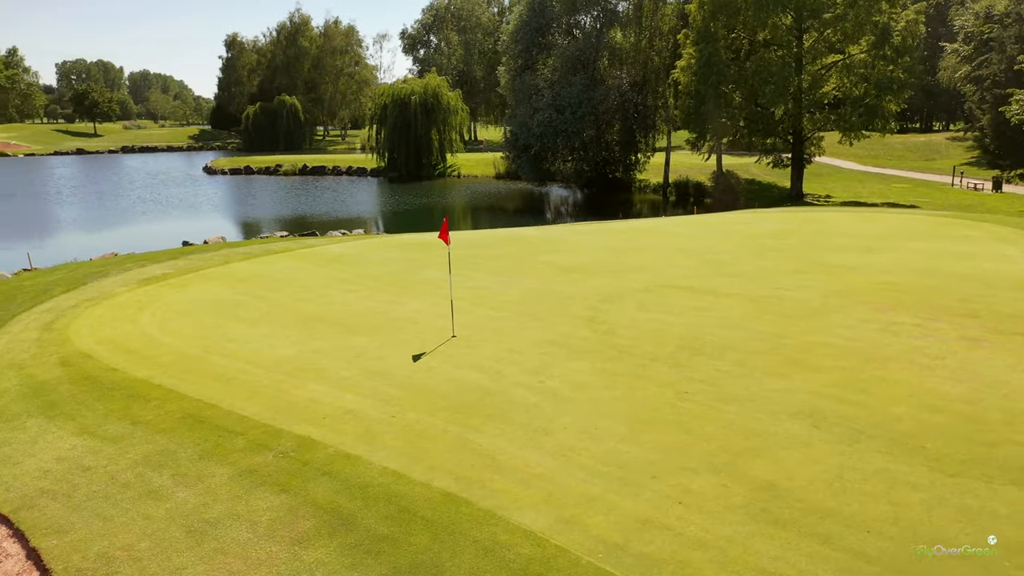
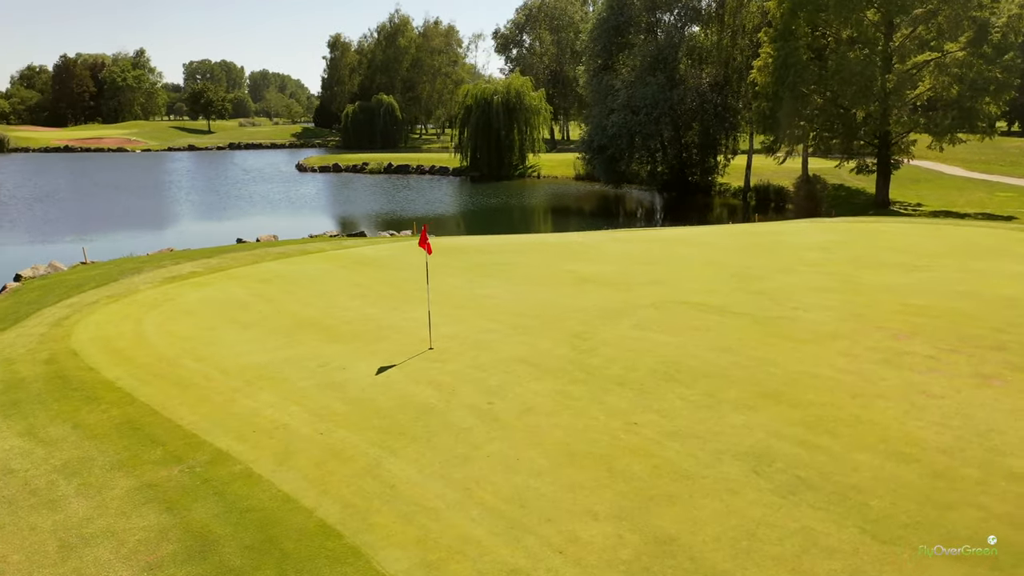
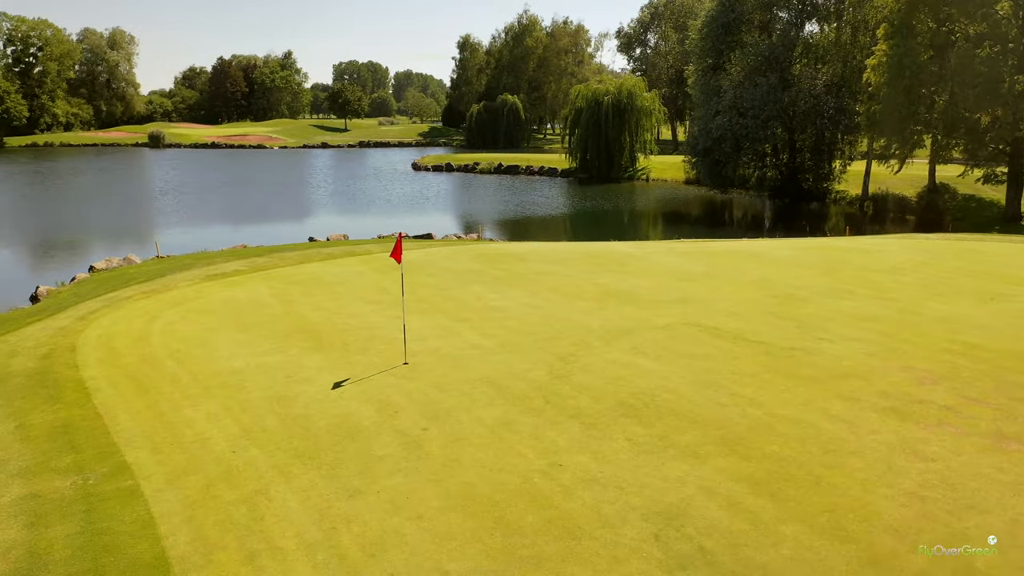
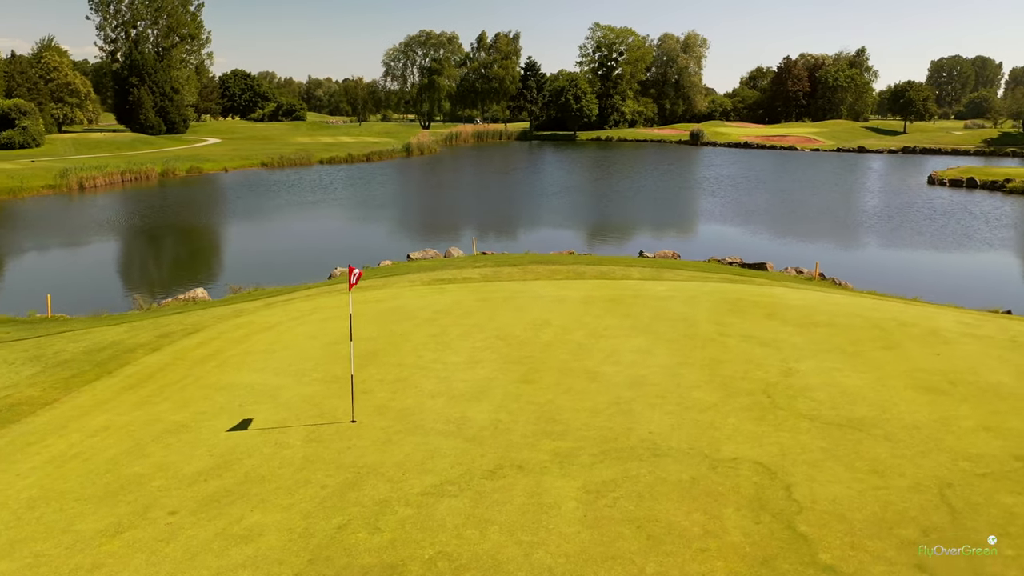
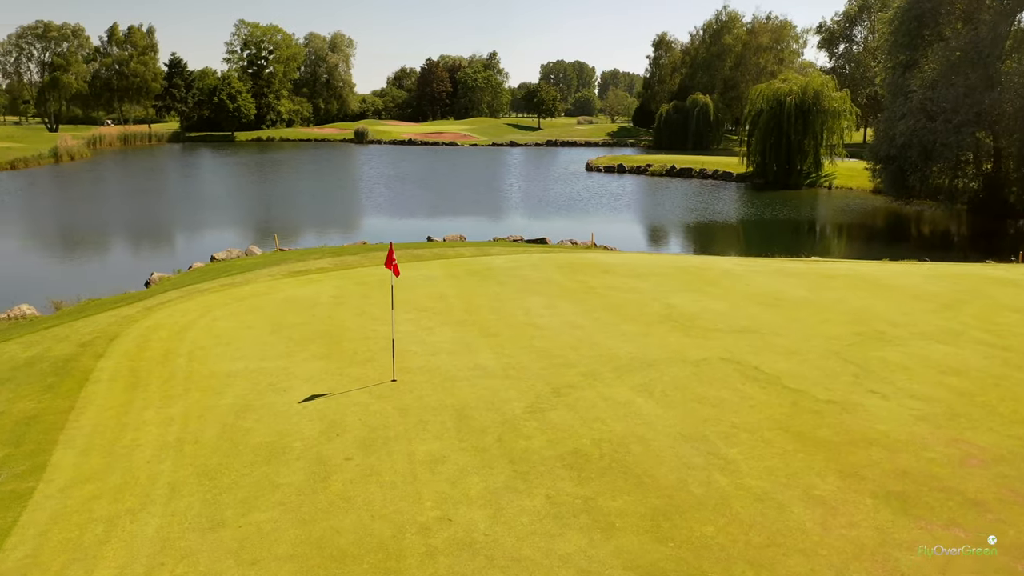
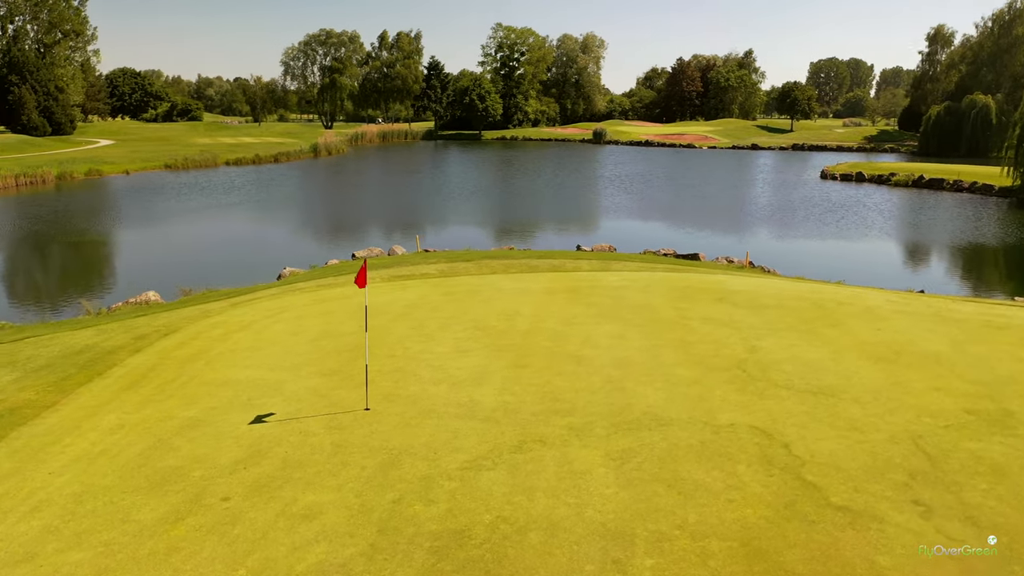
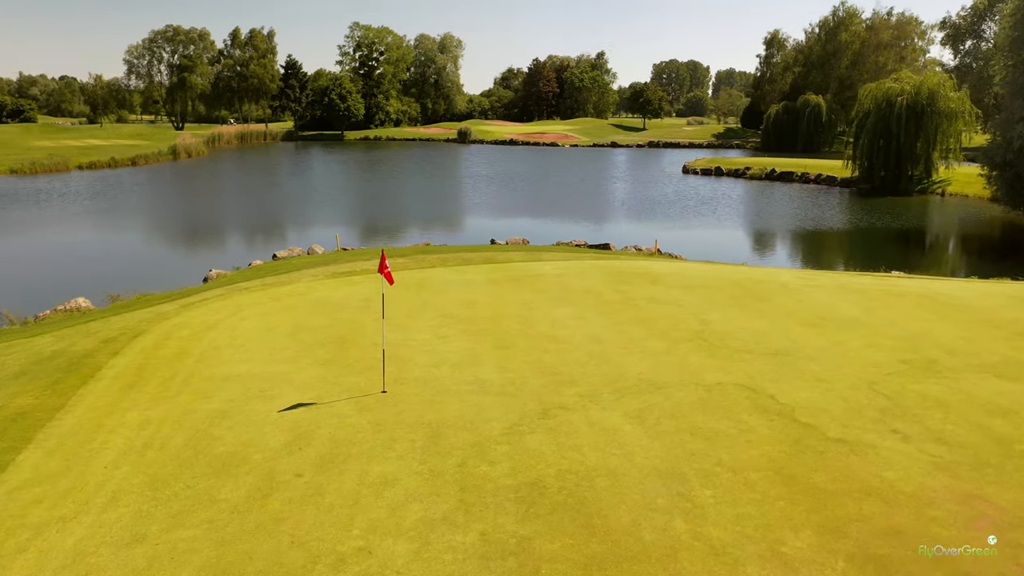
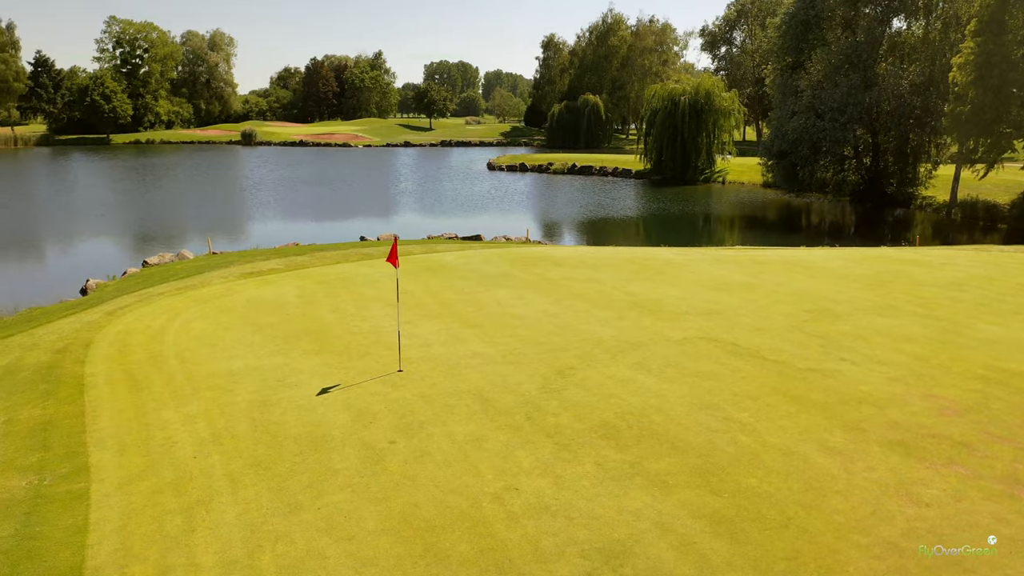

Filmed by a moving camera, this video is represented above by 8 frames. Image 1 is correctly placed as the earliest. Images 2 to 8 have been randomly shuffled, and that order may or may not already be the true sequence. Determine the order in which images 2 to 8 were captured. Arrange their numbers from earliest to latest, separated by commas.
2, 3, 8, 5, 7, 6, 4
